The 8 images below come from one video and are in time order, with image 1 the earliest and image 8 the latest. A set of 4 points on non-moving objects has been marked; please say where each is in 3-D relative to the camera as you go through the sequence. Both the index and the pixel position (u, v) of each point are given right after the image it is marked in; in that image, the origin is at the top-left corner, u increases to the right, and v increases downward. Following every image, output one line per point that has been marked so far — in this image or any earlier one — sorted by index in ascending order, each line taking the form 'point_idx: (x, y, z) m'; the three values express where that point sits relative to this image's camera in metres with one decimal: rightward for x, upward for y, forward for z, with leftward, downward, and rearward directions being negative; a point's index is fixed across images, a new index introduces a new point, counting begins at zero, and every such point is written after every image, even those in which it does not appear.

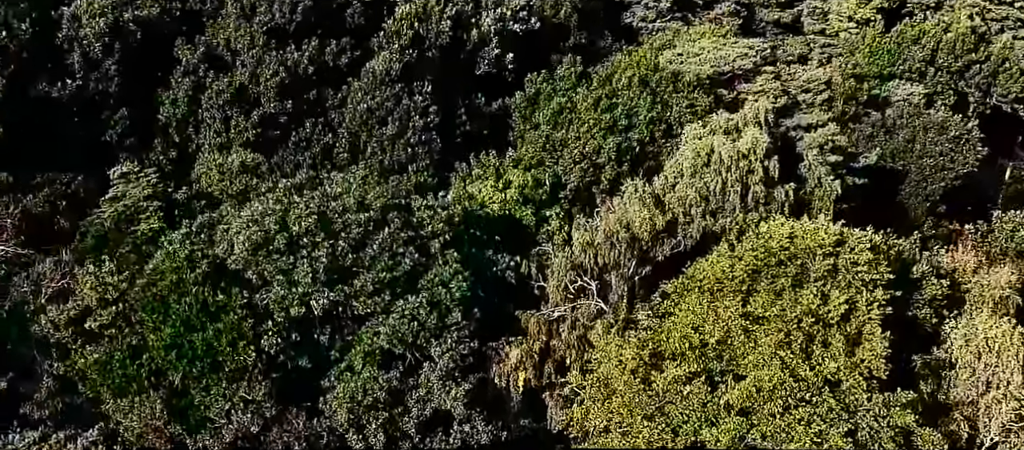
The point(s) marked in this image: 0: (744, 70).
0: (+4.0, +2.6, +19.6) m
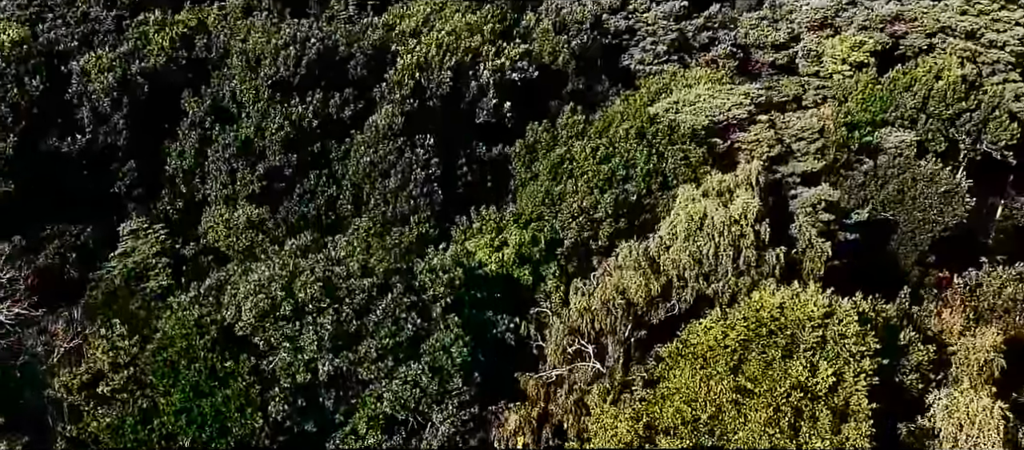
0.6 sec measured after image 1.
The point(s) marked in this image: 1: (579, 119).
0: (+4.0, +1.8, +19.9) m
1: (+1.2, +1.7, +19.8) m
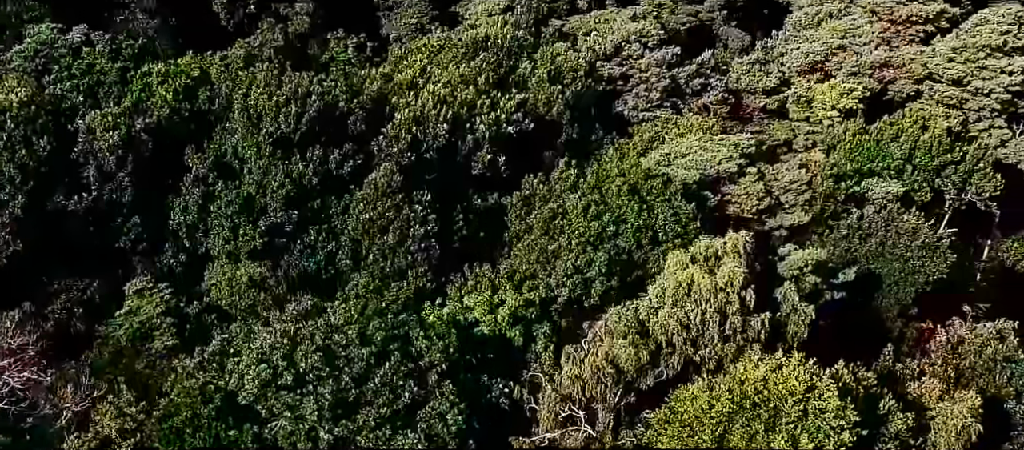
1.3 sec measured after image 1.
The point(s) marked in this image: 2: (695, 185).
0: (+3.9, +0.9, +20.4) m
1: (+1.1, +0.9, +20.3) m
2: (+3.5, +0.5, +21.6) m
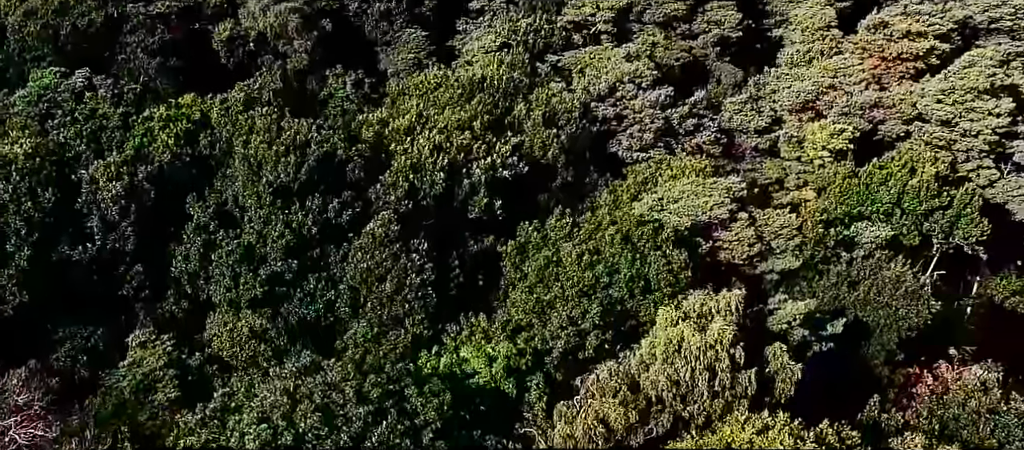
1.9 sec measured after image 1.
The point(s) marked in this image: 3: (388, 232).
0: (+3.8, +0.1, +20.8) m
1: (+1.0, +0.1, +20.6) m
2: (+3.4, -0.3, +22.0) m
3: (-2.1, -0.1, +19.7) m
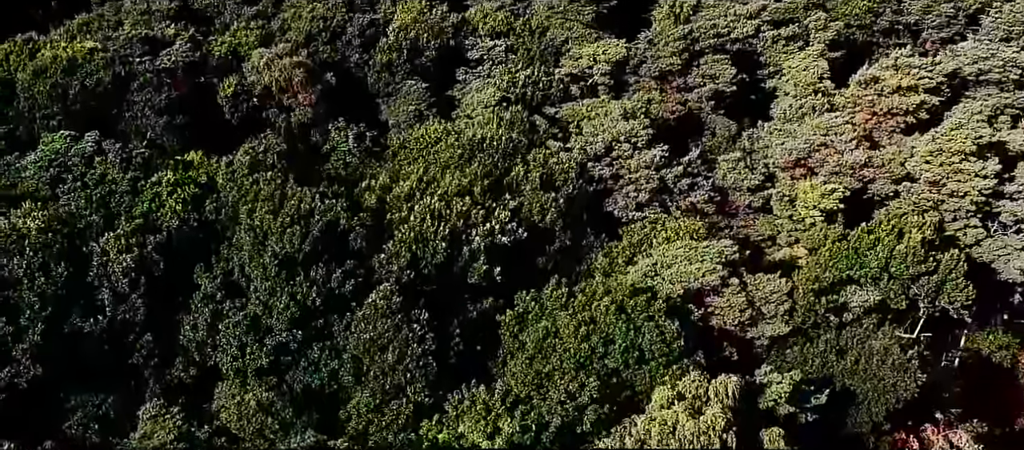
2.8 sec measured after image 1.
0: (+3.8, -1.1, +21.4) m
1: (+1.0, -1.2, +21.2) m
2: (+3.4, -1.5, +22.6) m
3: (-2.2, -1.3, +20.3) m
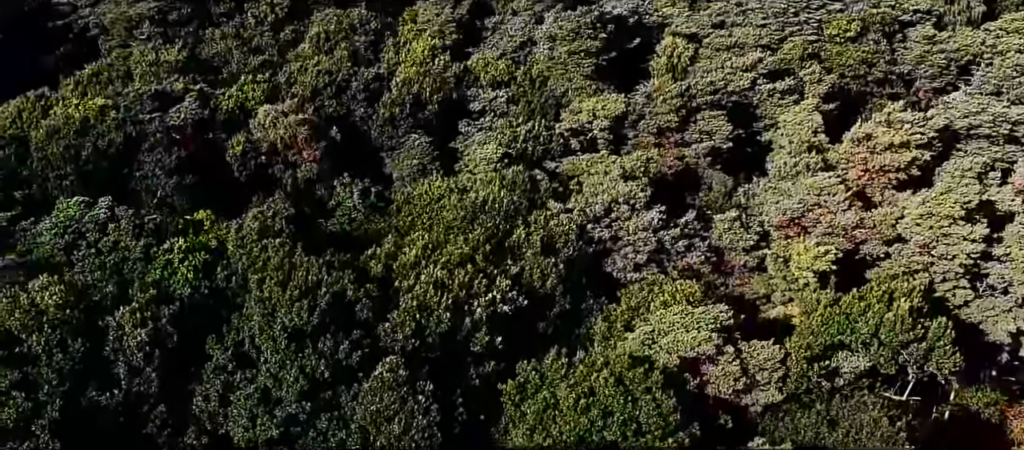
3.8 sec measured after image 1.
0: (+3.8, -2.4, +22.0) m
1: (+1.0, -2.5, +21.9) m
2: (+3.4, -2.8, +23.3) m
3: (-2.1, -2.7, +21.0) m
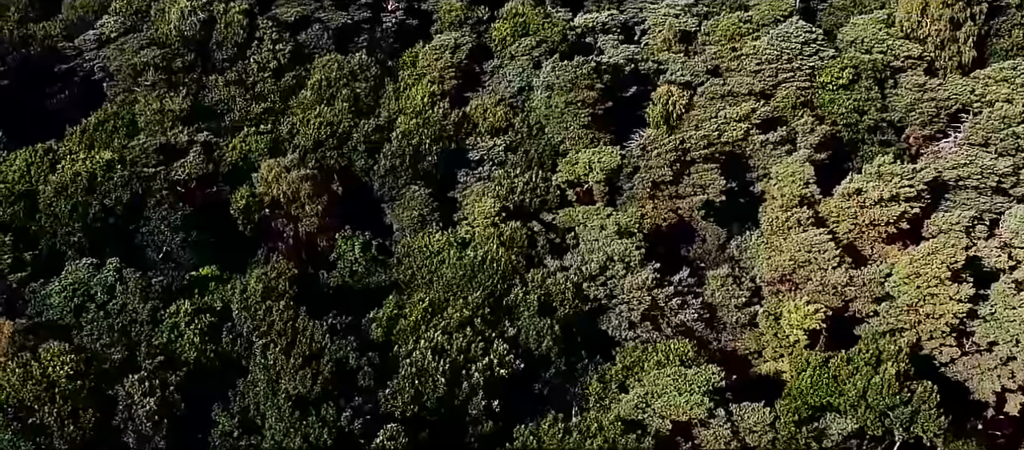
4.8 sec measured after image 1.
0: (+3.8, -3.7, +22.7) m
1: (+0.9, -3.8, +22.5) m
2: (+3.3, -4.1, +23.9) m
3: (-2.2, -4.0, +21.6) m
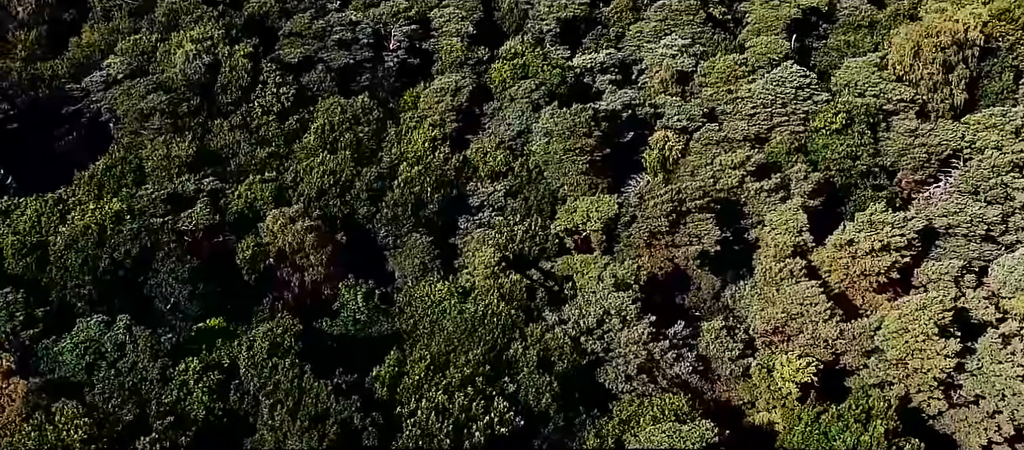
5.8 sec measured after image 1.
0: (+3.8, -5.0, +23.4) m
1: (+0.9, -5.1, +23.2) m
2: (+3.3, -5.4, +24.6) m
3: (-2.2, -5.3, +22.3) m
